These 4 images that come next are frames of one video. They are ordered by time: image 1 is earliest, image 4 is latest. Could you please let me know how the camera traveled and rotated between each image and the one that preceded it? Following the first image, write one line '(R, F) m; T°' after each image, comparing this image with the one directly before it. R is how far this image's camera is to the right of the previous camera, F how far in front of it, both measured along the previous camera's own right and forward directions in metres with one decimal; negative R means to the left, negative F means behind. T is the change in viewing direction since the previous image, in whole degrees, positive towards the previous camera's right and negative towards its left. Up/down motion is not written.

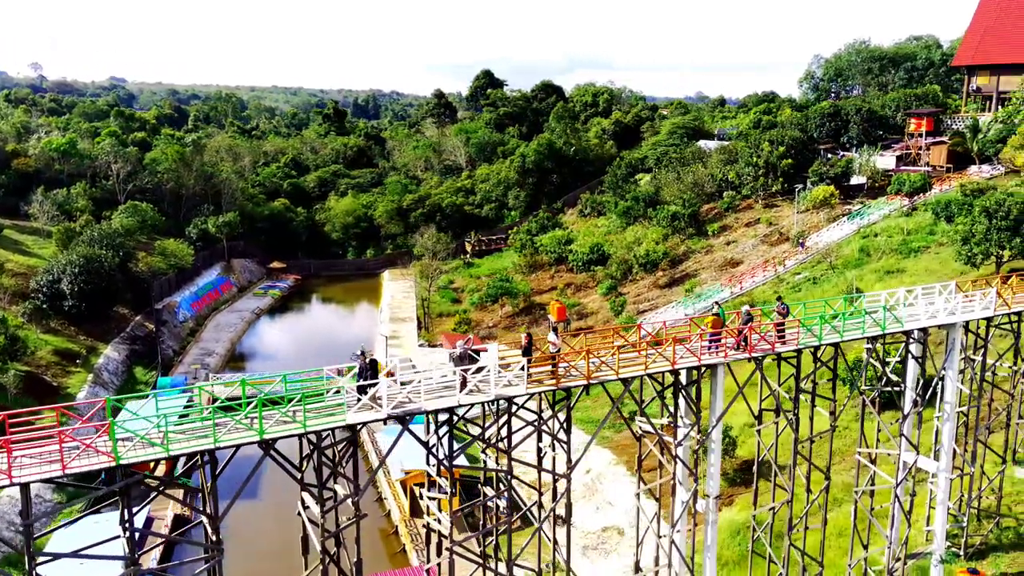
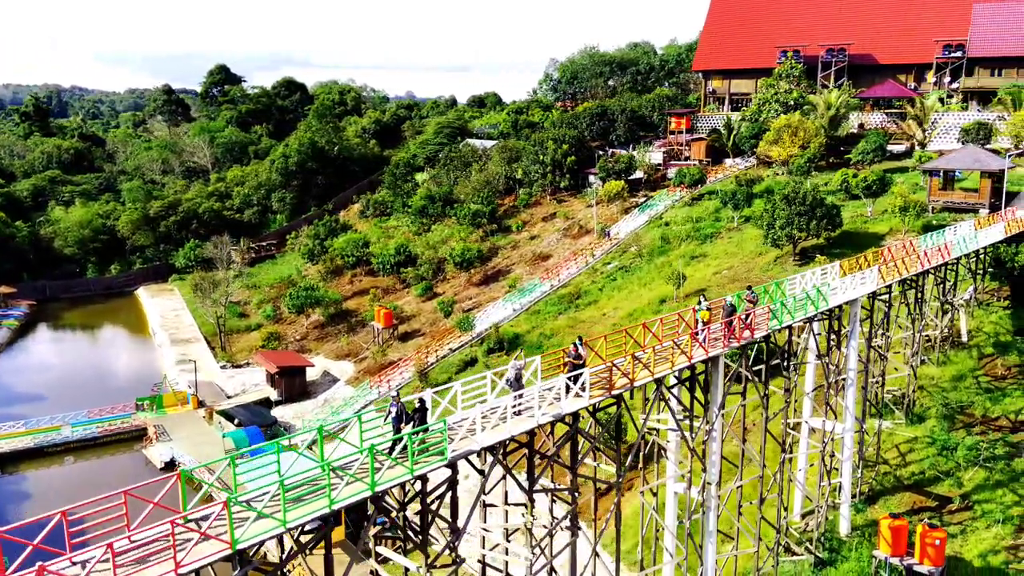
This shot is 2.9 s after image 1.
(-3.9, +1.4) m; +19°
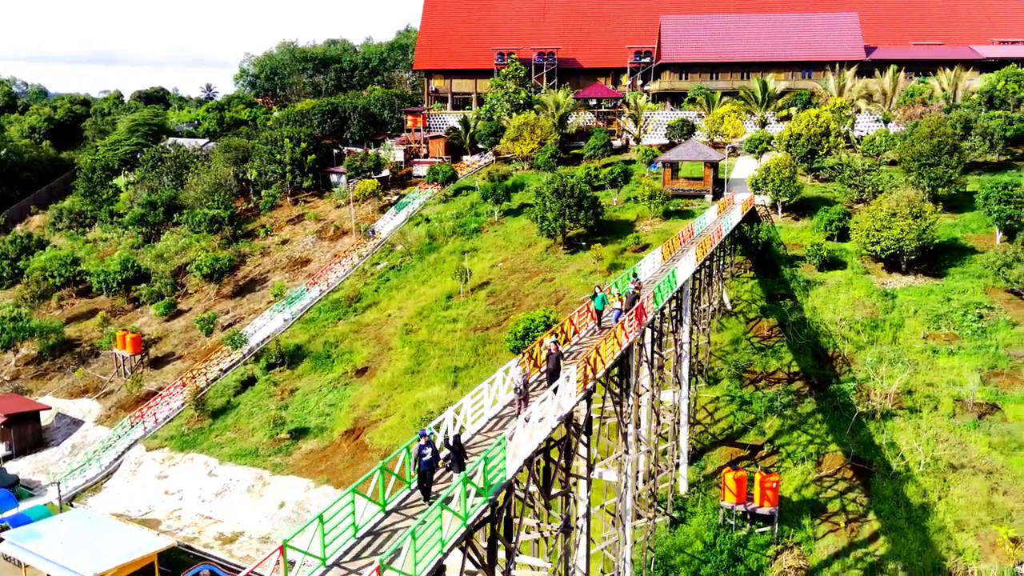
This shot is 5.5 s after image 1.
(-3.3, +1.1) m; +22°
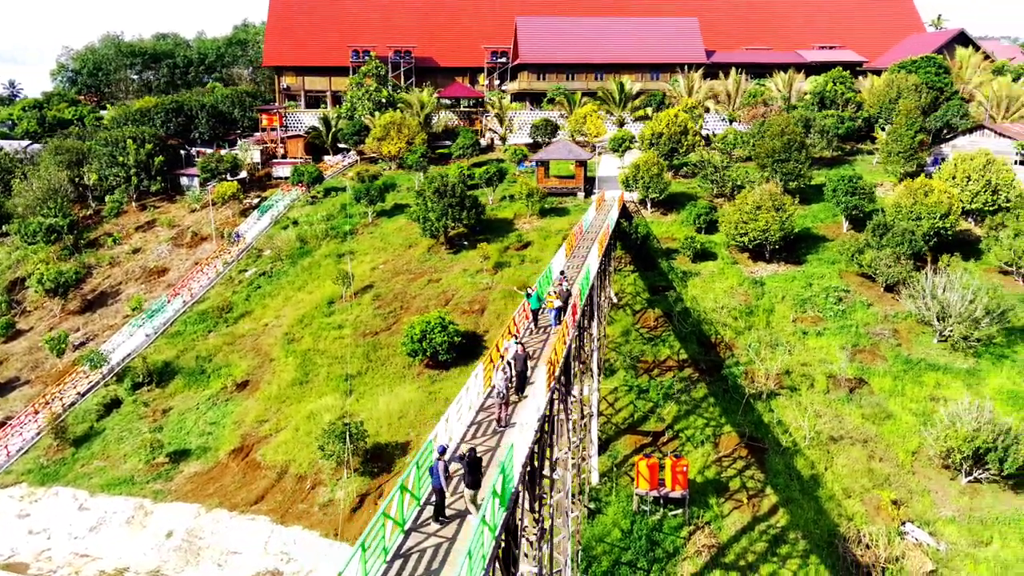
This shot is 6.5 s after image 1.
(-1.4, +0.3) m; +11°
